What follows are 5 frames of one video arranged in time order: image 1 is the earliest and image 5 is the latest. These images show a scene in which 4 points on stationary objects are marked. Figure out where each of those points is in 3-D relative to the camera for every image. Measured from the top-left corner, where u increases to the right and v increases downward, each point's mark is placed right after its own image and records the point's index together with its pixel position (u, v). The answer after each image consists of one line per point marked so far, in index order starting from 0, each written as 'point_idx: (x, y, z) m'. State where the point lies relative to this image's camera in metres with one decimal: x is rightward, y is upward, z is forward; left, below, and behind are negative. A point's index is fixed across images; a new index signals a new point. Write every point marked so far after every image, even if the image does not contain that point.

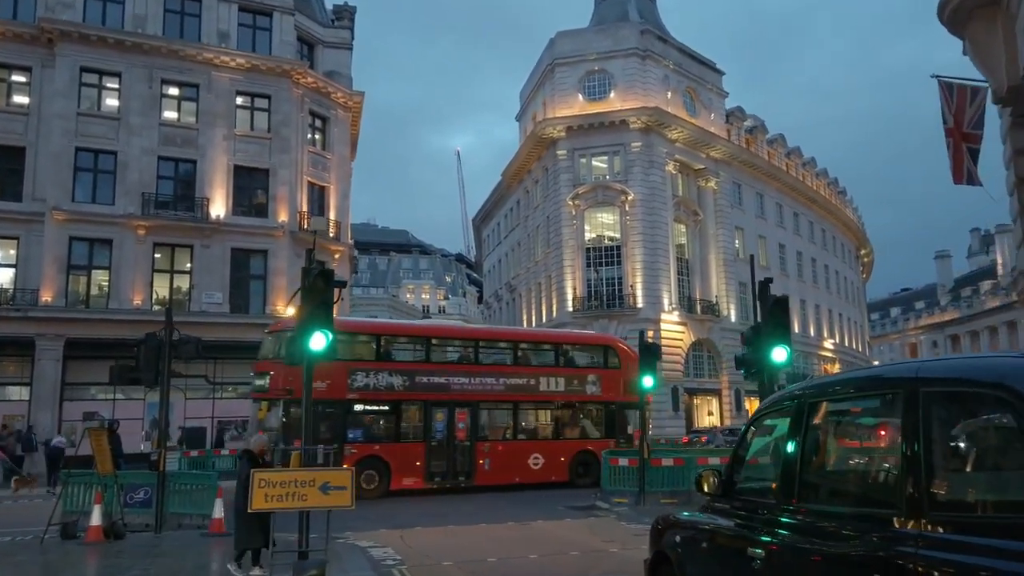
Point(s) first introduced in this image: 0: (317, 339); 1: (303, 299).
0: (-2.0, -0.5, +7.8) m
1: (-2.1, -0.1, +7.8) m
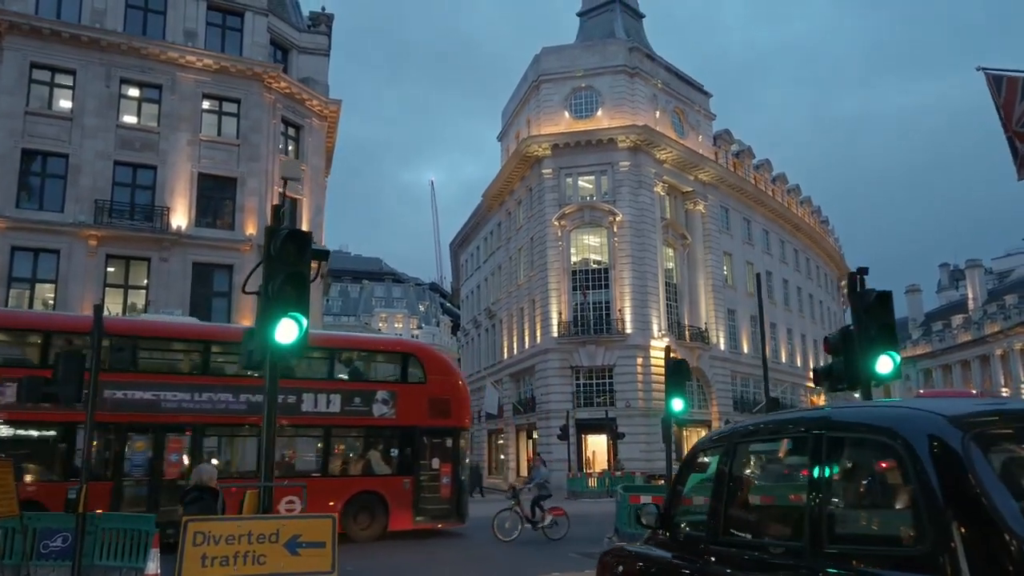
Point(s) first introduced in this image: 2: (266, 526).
0: (-1.6, -0.3, +5.5) m
1: (-1.8, +0.1, +5.5) m
2: (-1.8, -1.8, +5.7) m
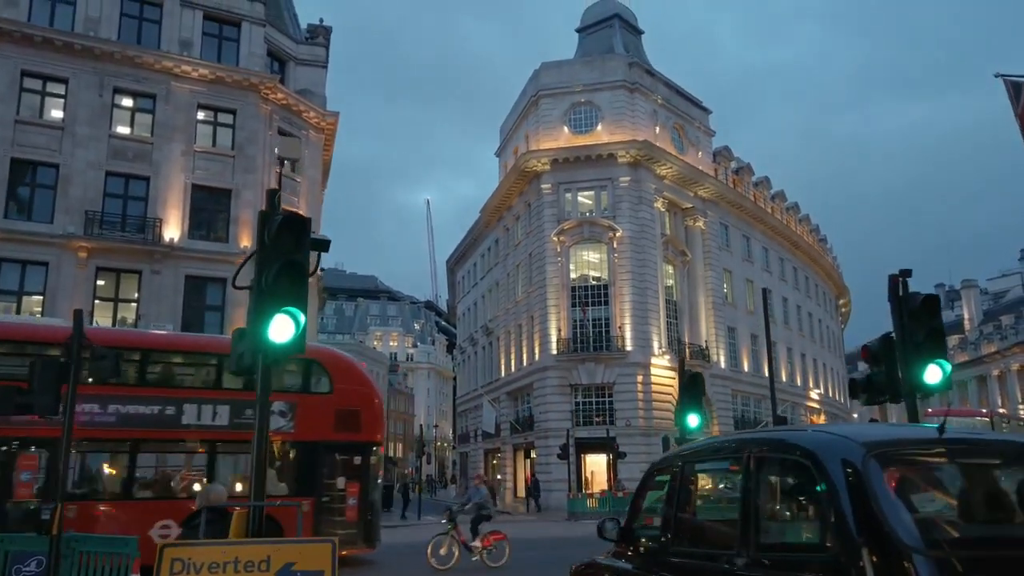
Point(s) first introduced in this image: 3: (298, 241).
0: (-1.5, -0.2, +4.9) m
1: (-1.6, +0.1, +4.9) m
2: (-1.7, -1.7, +5.1) m
3: (-1.4, +0.3, +5.0) m
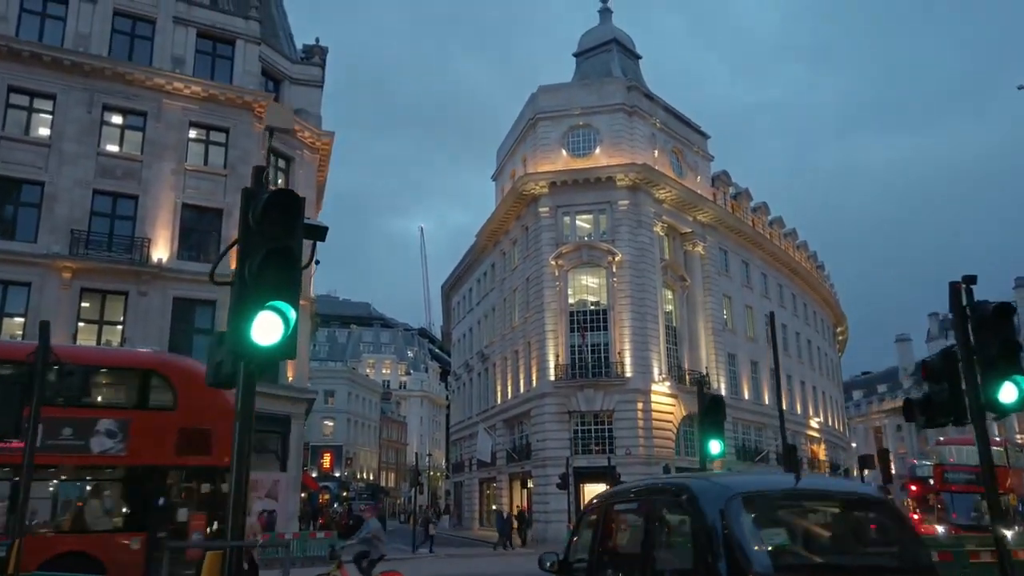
0: (-1.3, -0.2, +4.1) m
1: (-1.4, +0.2, +4.0) m
2: (-1.5, -1.7, +4.2) m
3: (-1.2, +0.4, +4.2) m
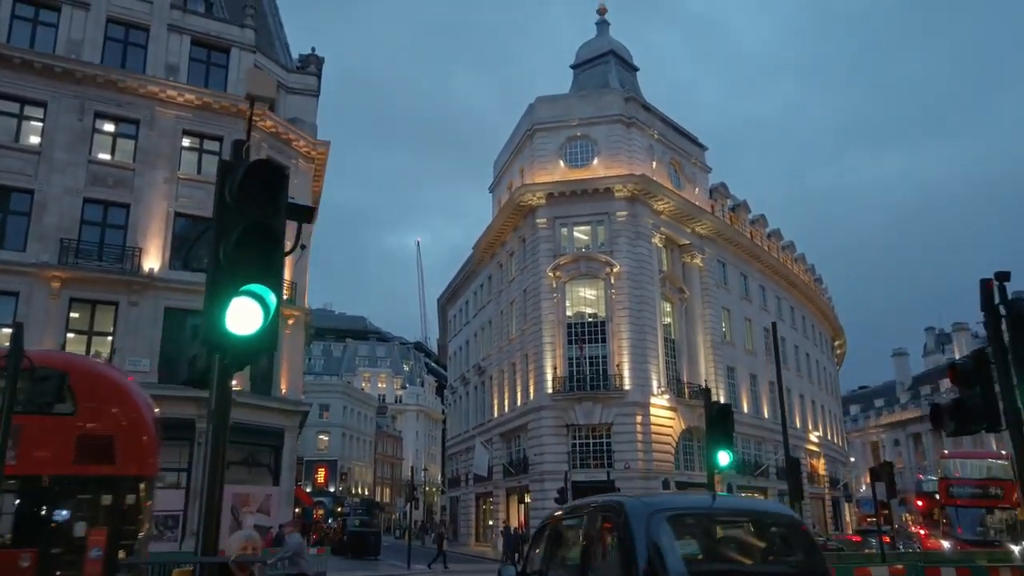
0: (-1.2, -0.1, +3.6) m
1: (-1.4, +0.3, +3.6) m
2: (-1.5, -1.6, +3.7) m
3: (-1.2, +0.4, +3.7) m
